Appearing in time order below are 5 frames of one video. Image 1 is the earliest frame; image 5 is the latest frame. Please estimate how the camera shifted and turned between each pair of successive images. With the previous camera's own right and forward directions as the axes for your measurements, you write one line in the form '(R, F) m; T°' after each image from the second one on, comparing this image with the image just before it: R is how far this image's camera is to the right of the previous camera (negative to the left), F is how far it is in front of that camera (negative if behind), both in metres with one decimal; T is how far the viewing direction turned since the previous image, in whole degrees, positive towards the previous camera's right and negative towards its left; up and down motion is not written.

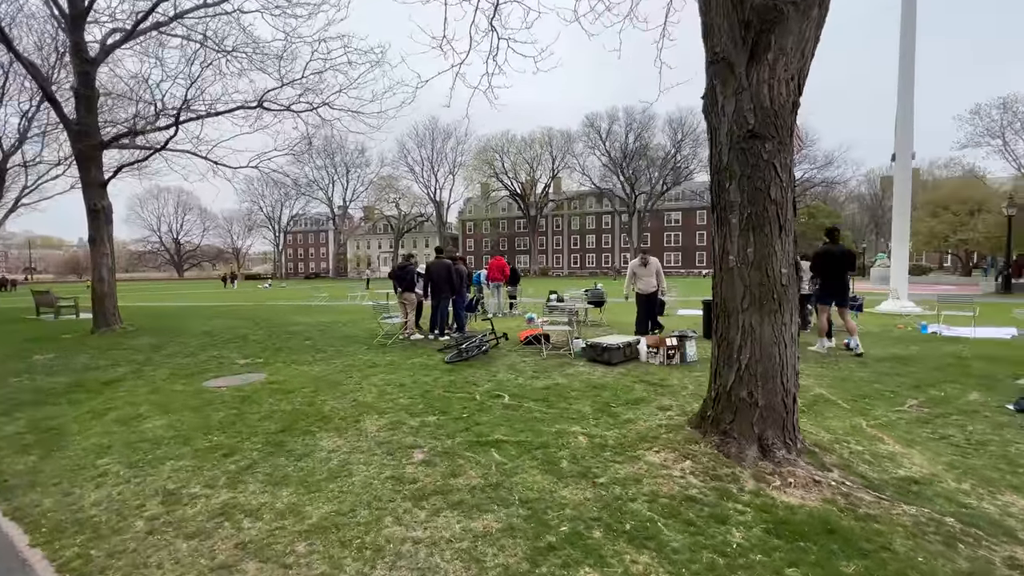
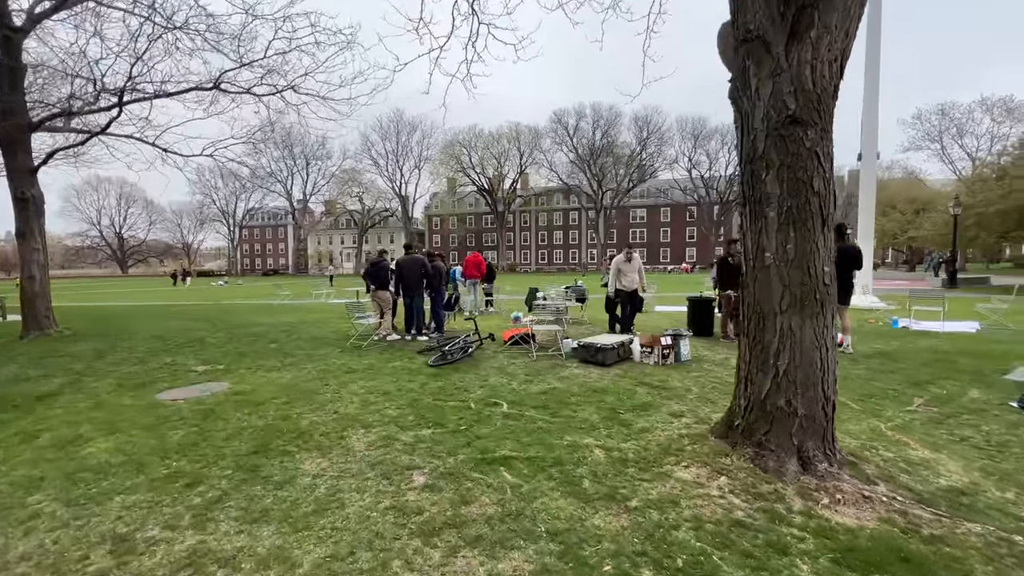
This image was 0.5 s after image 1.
(-0.4, +0.5) m; +4°
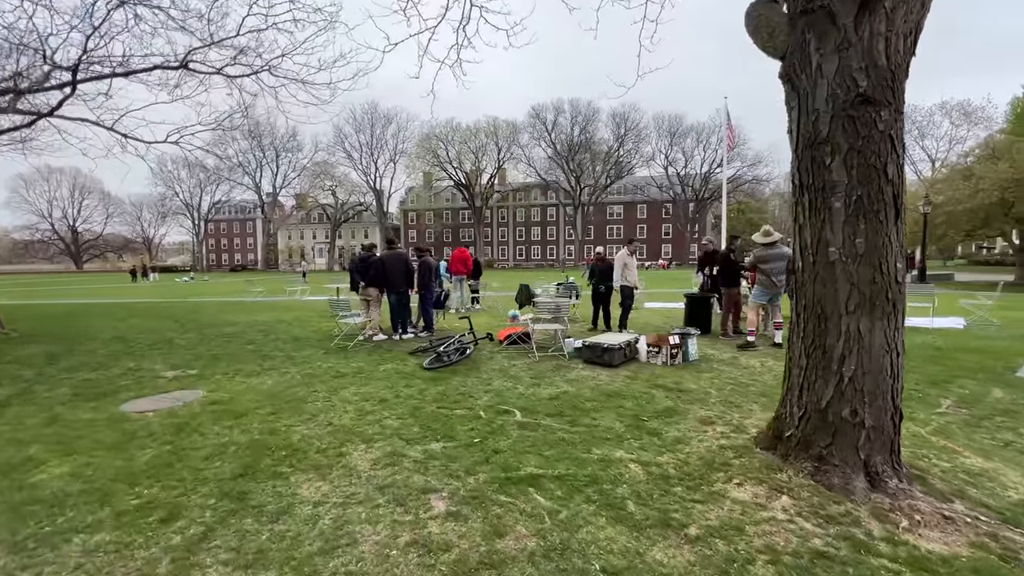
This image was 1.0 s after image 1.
(-0.4, +0.5) m; +3°
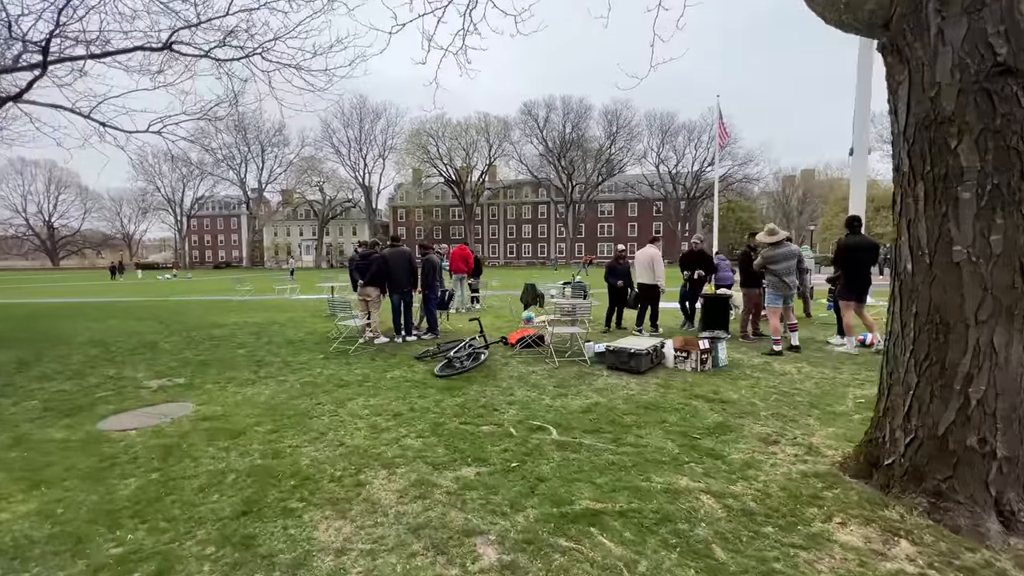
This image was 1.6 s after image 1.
(-0.5, +0.6) m; +1°
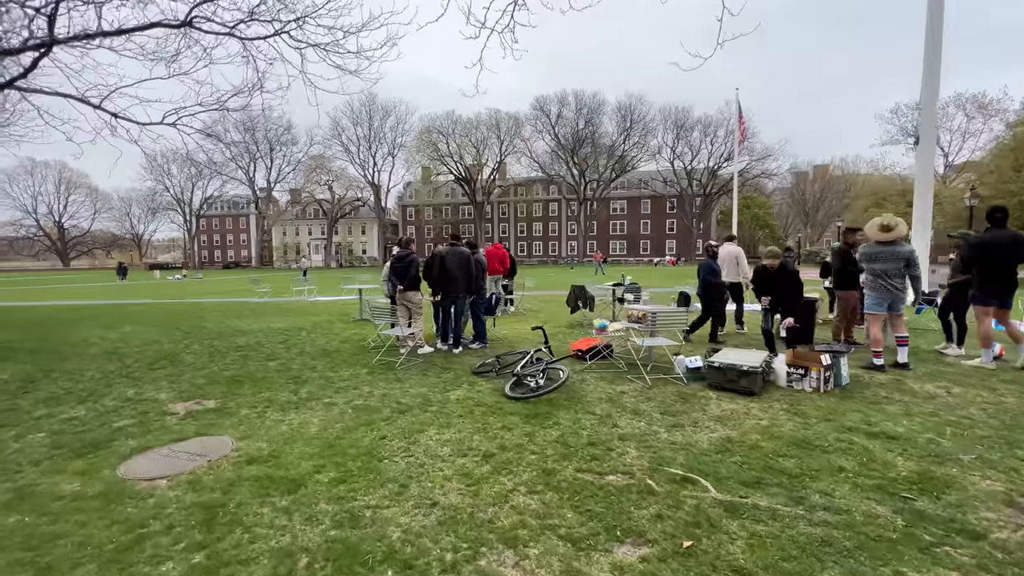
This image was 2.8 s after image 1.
(-1.1, +1.1) m; -1°
